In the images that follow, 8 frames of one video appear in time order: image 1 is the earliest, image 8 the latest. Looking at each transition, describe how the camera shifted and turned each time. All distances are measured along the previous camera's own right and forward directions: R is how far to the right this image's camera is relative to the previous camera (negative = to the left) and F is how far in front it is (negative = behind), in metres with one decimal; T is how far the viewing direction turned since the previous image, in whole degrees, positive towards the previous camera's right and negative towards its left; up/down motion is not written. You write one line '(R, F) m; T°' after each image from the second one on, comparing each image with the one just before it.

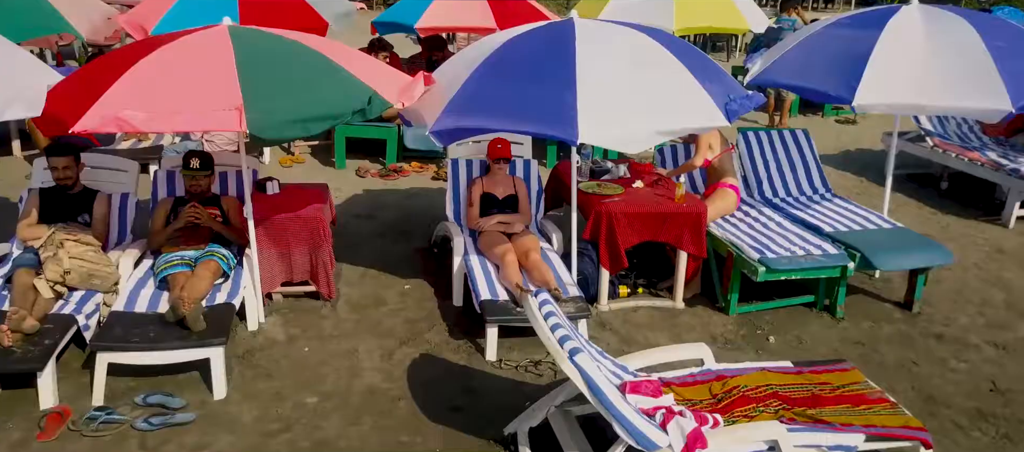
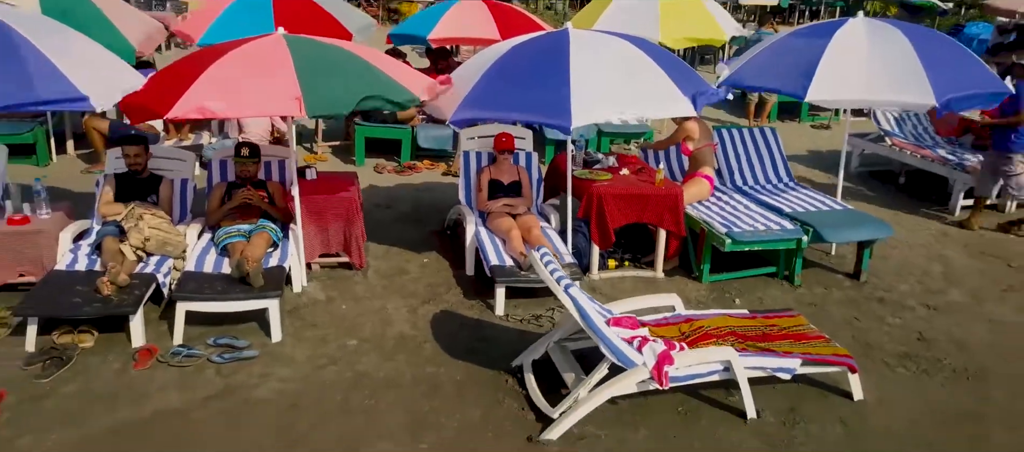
(0.0, -0.6) m; 0°
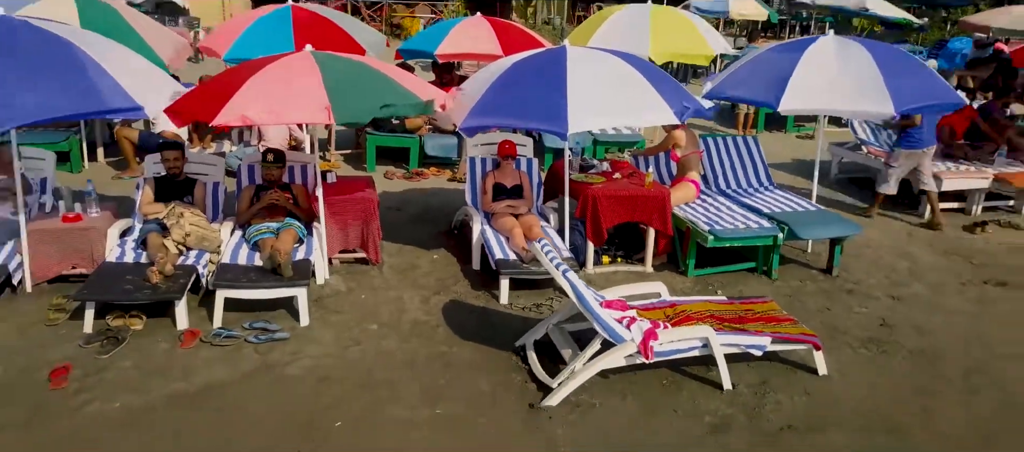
(0.0, -0.4) m; 0°
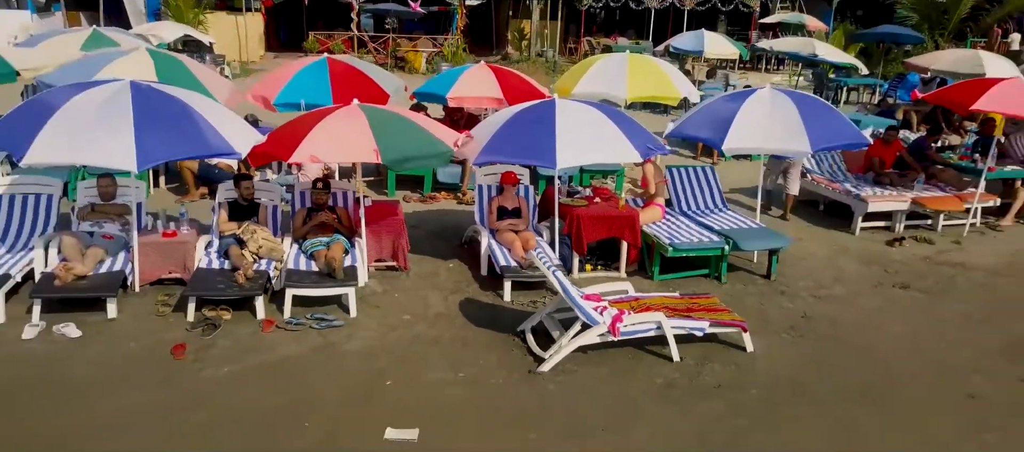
(-0.1, -1.2) m; 0°
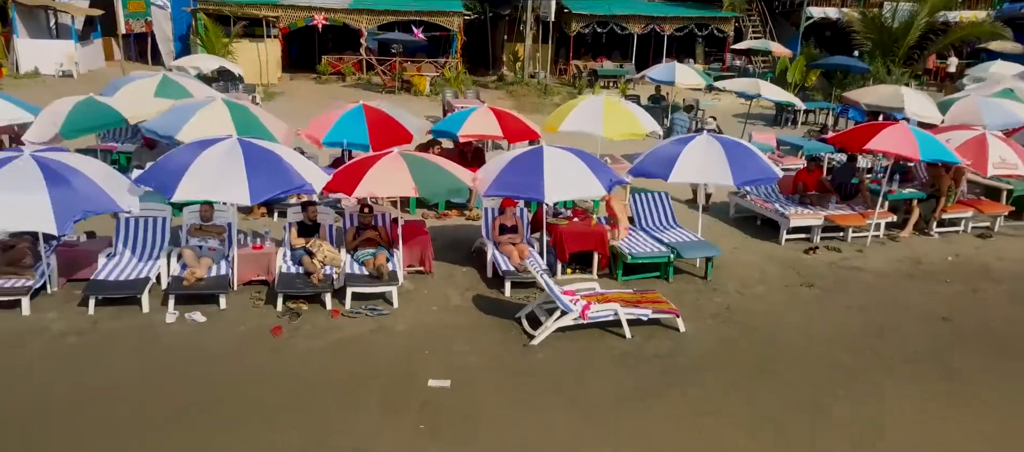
(-0.1, -1.9) m; +1°
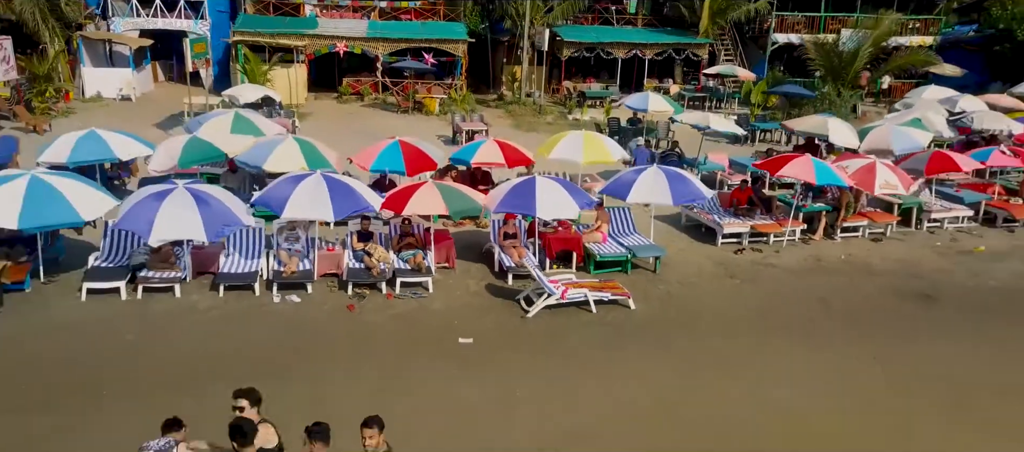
(-0.1, -2.9) m; 0°
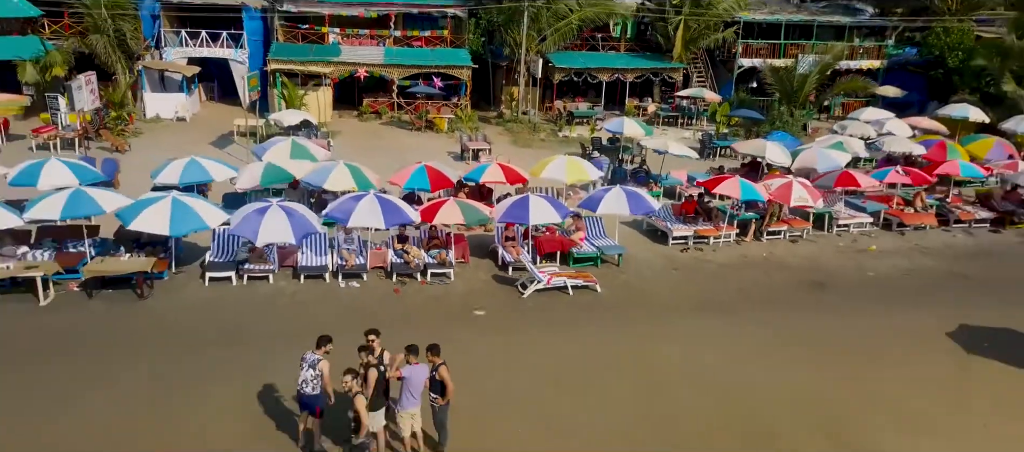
(-0.1, -3.6) m; 0°
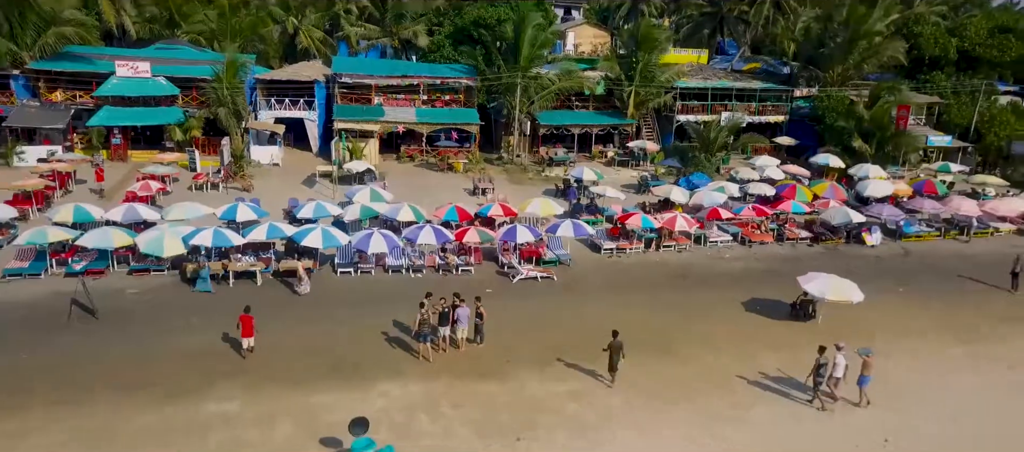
(+0.2, -10.2) m; 0°
